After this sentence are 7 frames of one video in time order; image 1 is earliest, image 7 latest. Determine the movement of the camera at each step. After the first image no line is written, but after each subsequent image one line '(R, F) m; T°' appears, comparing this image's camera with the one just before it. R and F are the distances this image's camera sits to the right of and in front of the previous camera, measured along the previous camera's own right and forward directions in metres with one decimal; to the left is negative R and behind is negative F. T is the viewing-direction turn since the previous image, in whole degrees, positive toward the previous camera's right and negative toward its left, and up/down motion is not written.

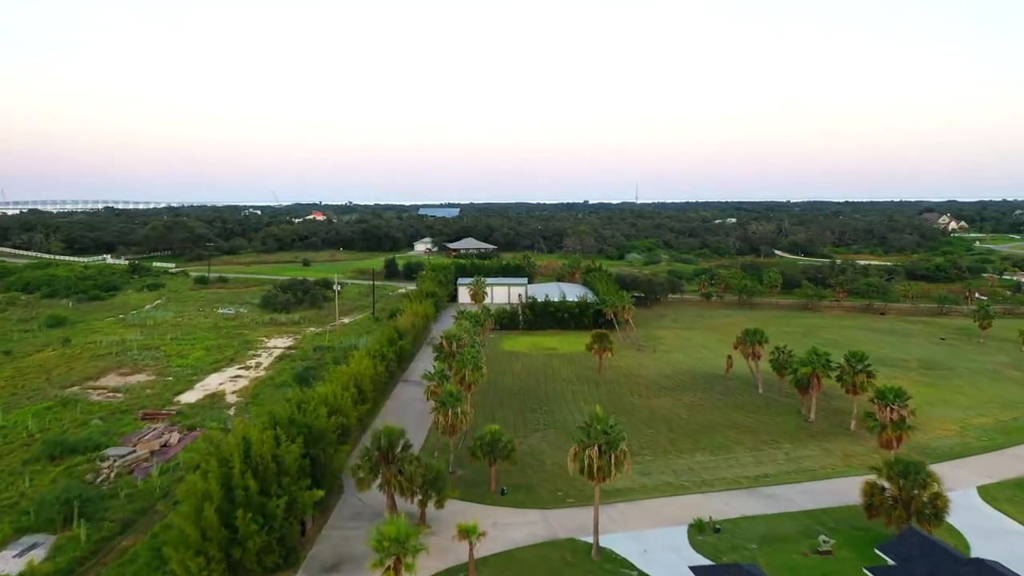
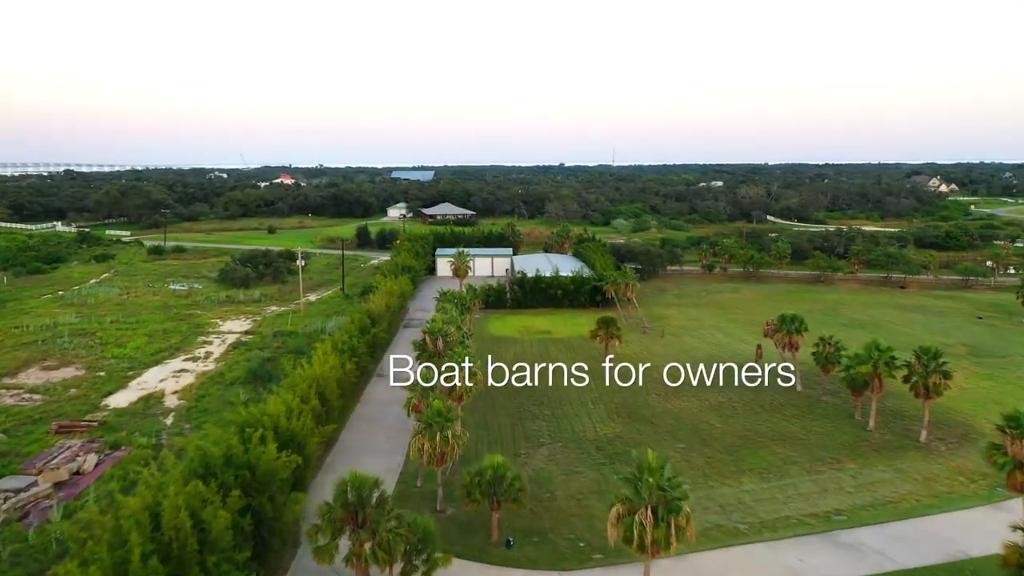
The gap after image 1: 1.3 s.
(-0.7, +6.0) m; +2°
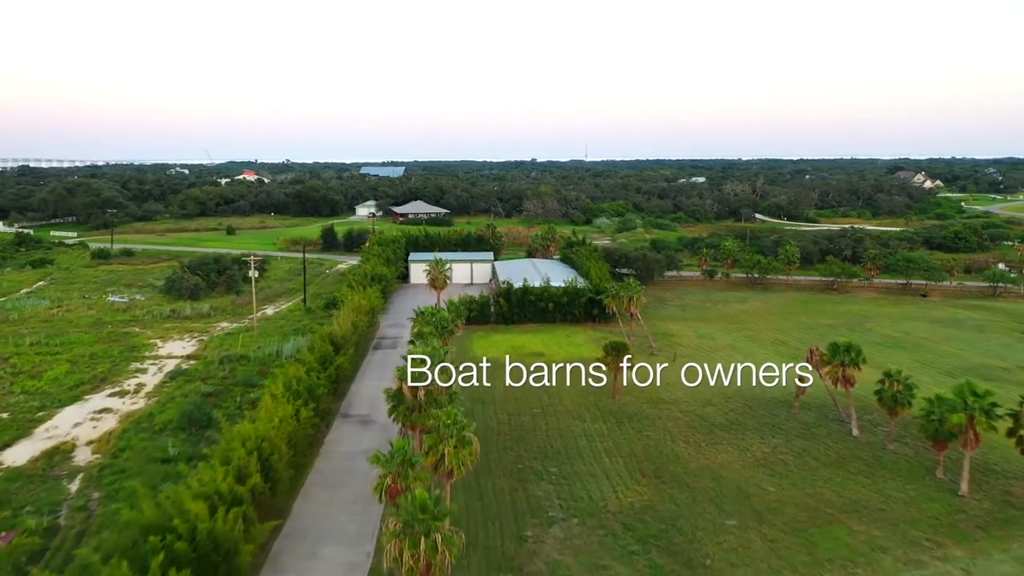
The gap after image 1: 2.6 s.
(-0.6, +5.9) m; +2°
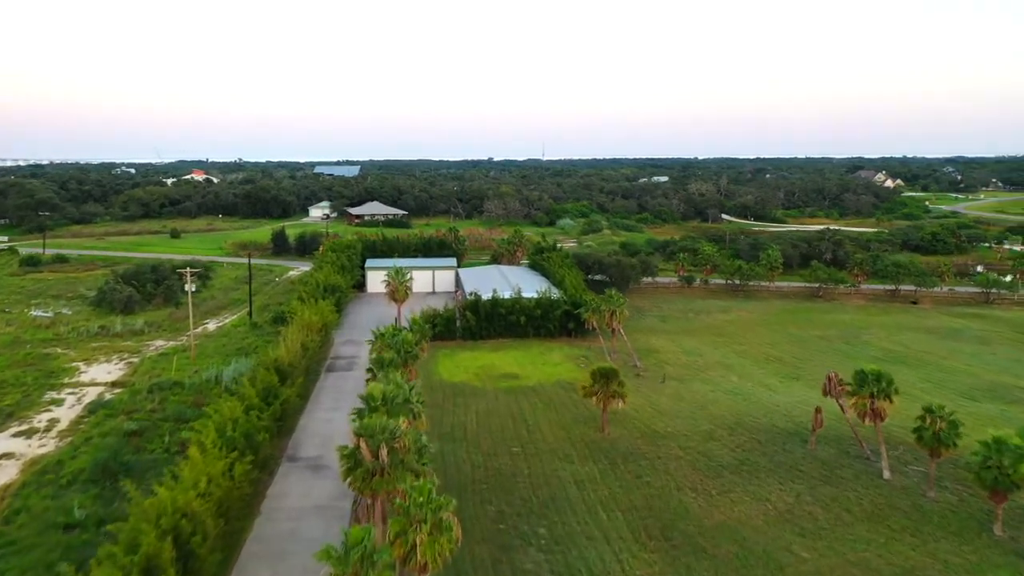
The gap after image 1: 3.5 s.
(-0.4, +3.9) m; +3°
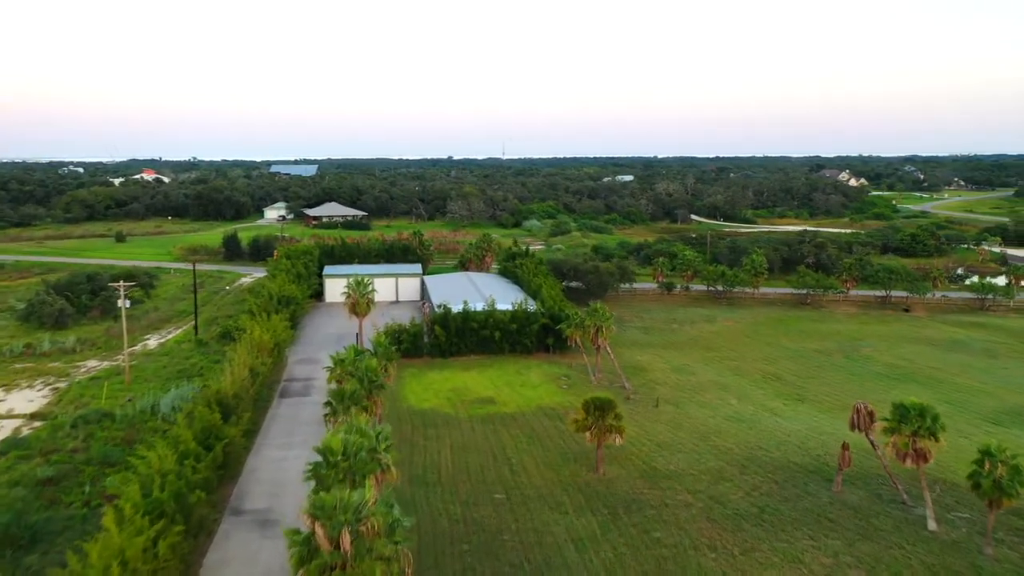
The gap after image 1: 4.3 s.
(-0.5, +3.5) m; +2°
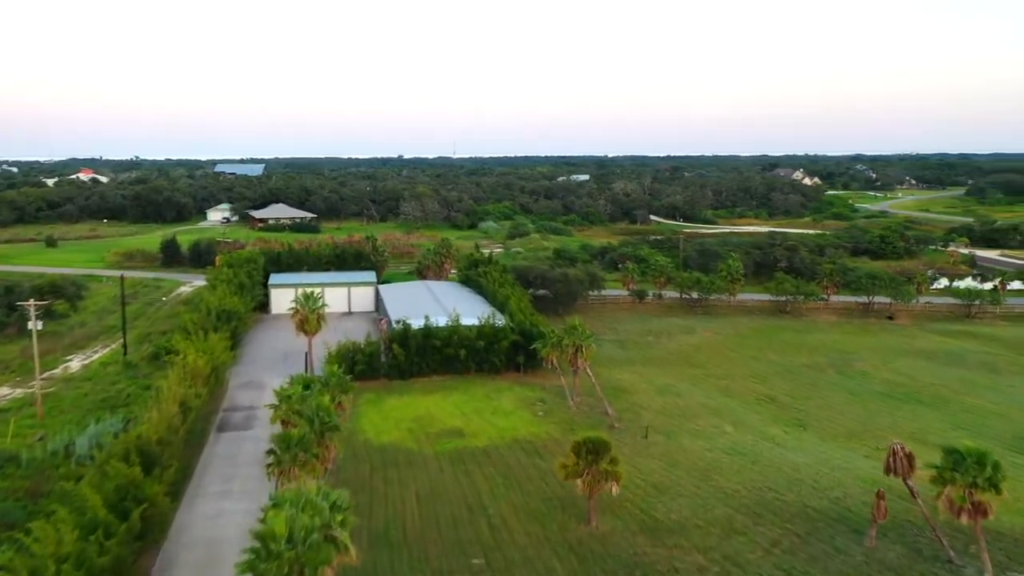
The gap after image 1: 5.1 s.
(-0.5, +3.4) m; +3°
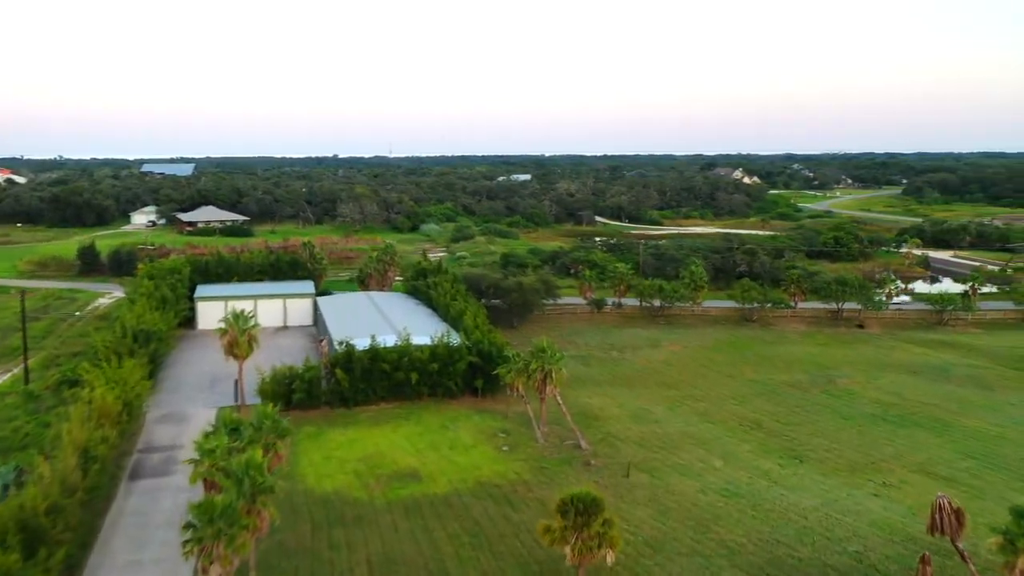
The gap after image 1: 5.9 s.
(-0.6, +3.3) m; +4°
